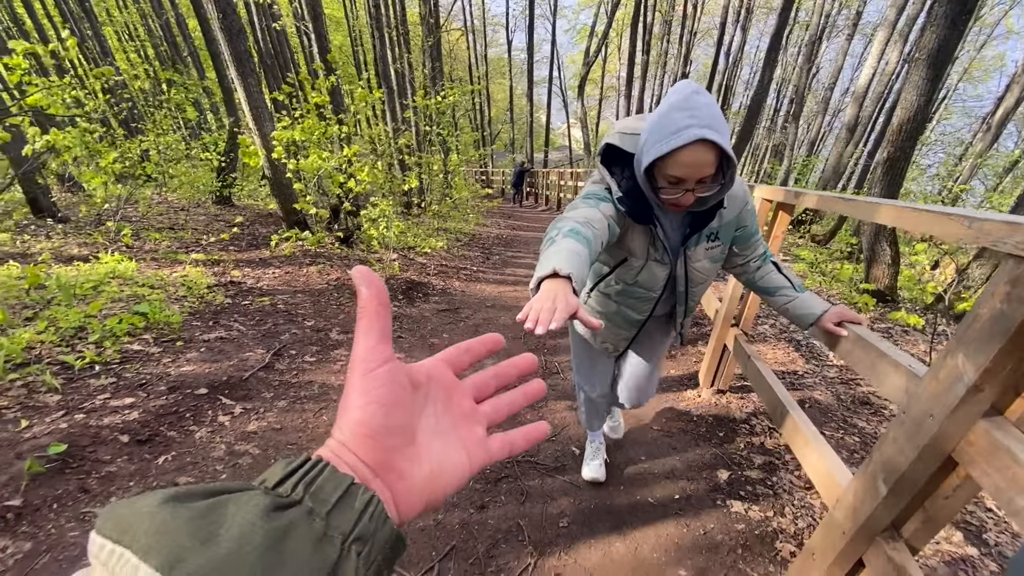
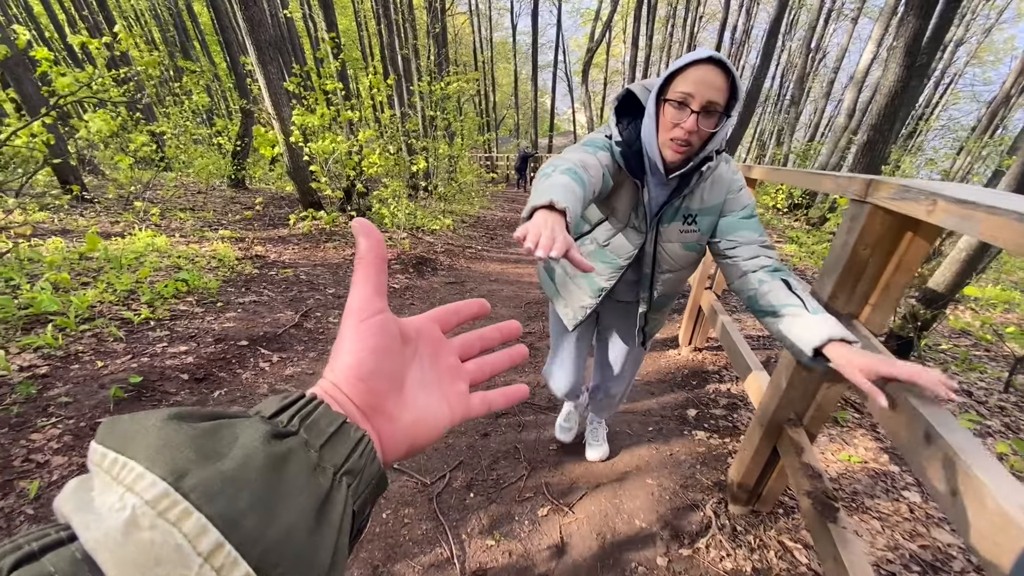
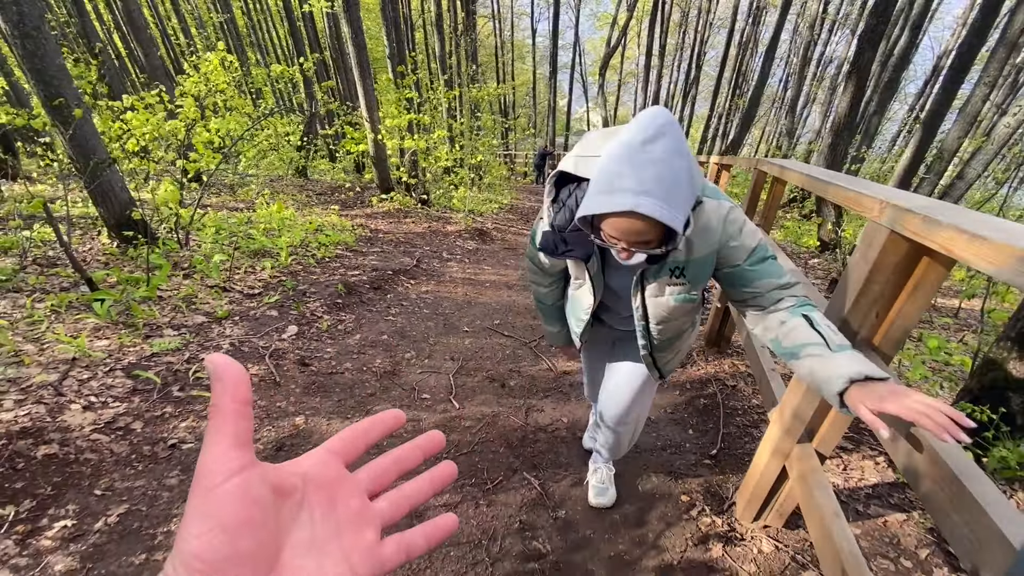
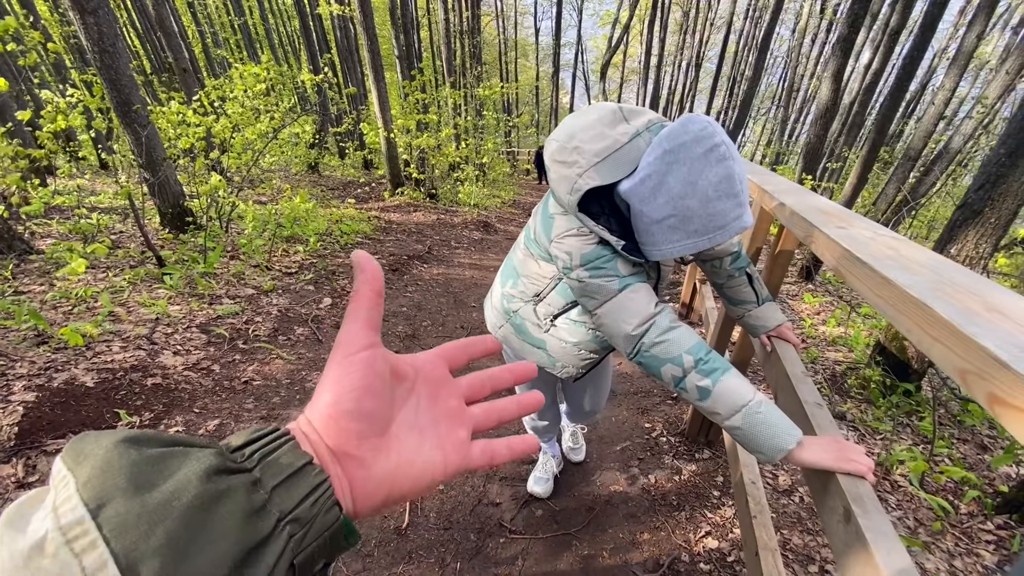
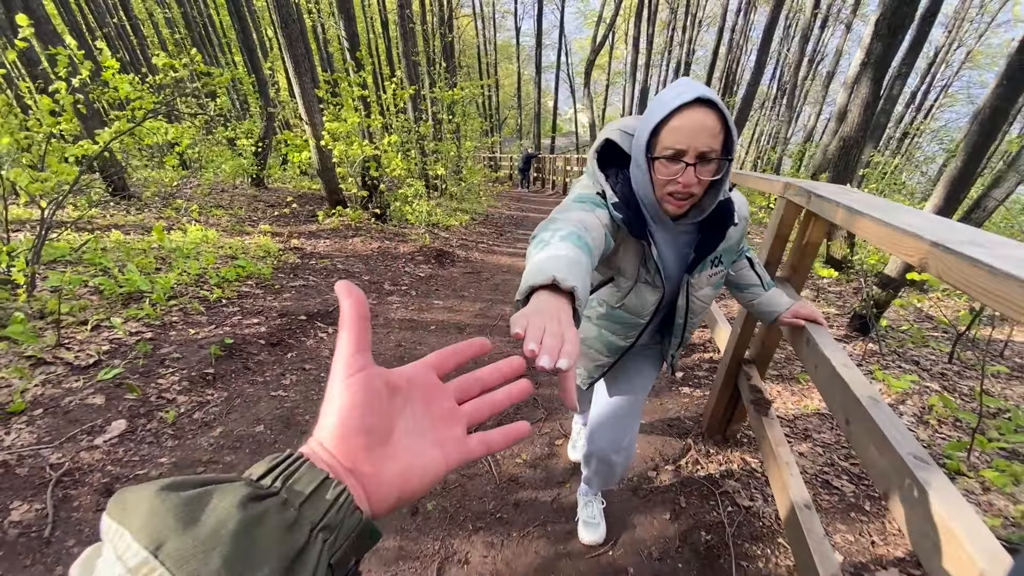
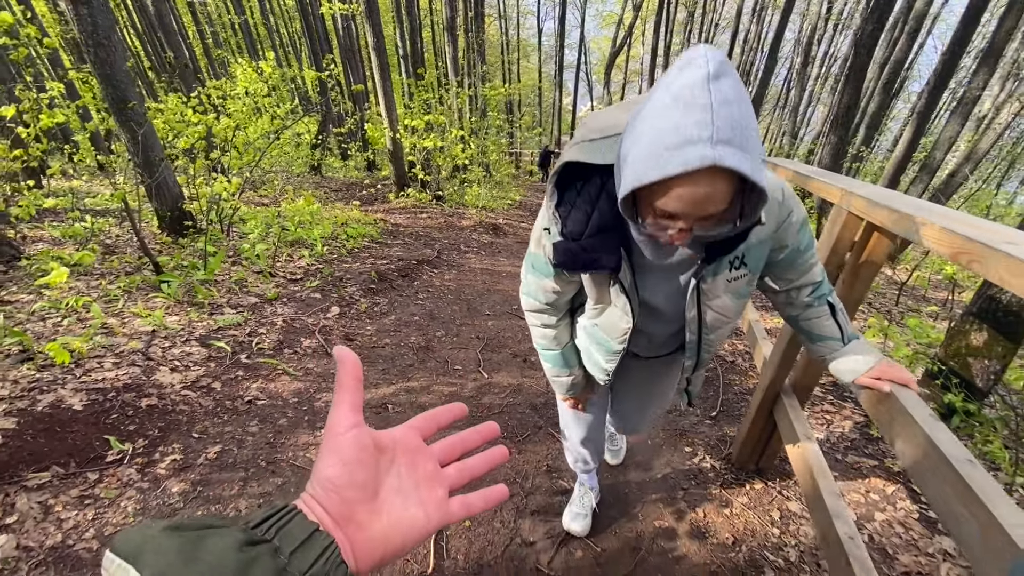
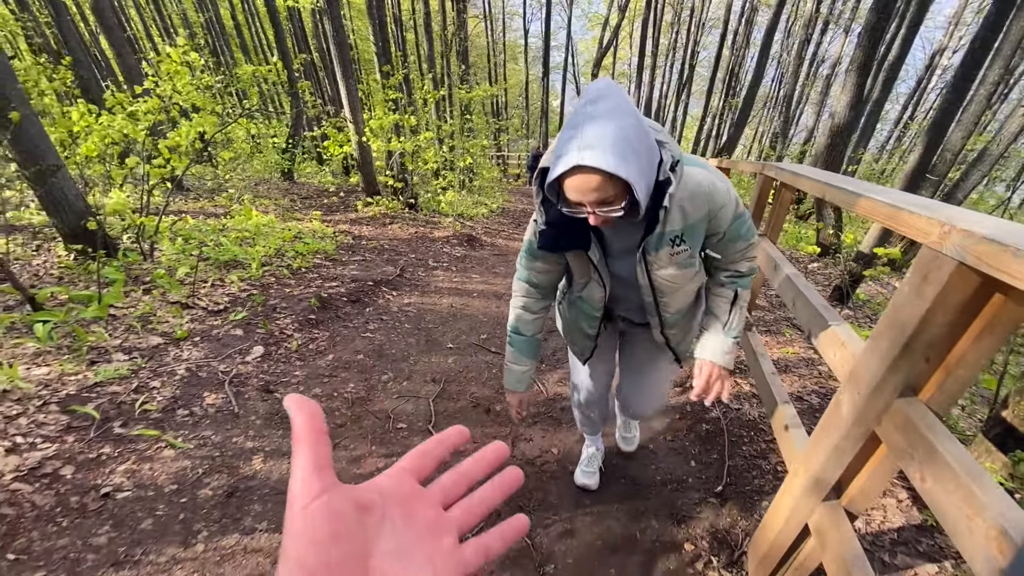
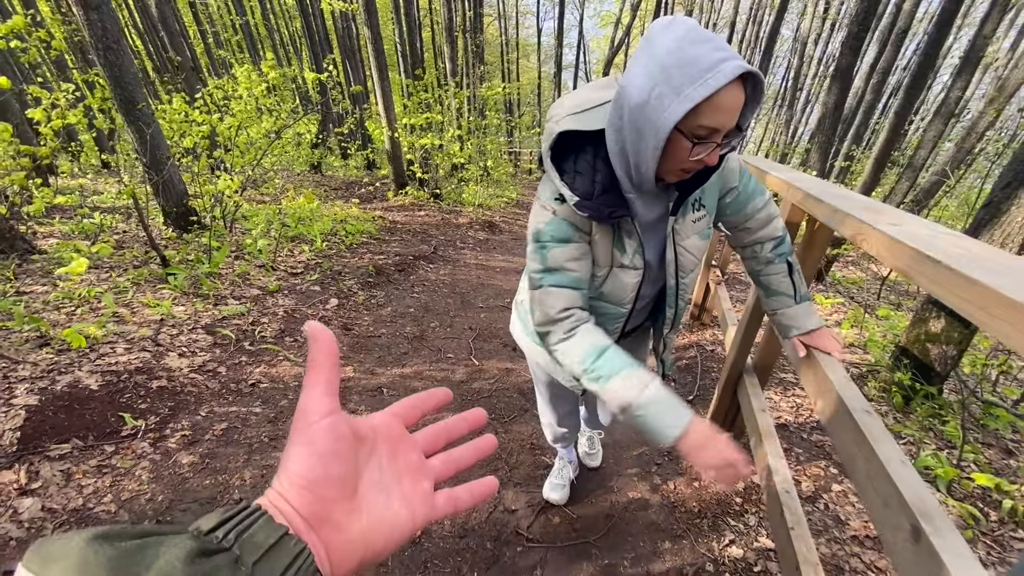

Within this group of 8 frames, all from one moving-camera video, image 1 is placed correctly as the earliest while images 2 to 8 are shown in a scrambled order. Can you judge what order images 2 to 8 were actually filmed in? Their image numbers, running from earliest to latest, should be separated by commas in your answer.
2, 5, 7, 3, 6, 8, 4
